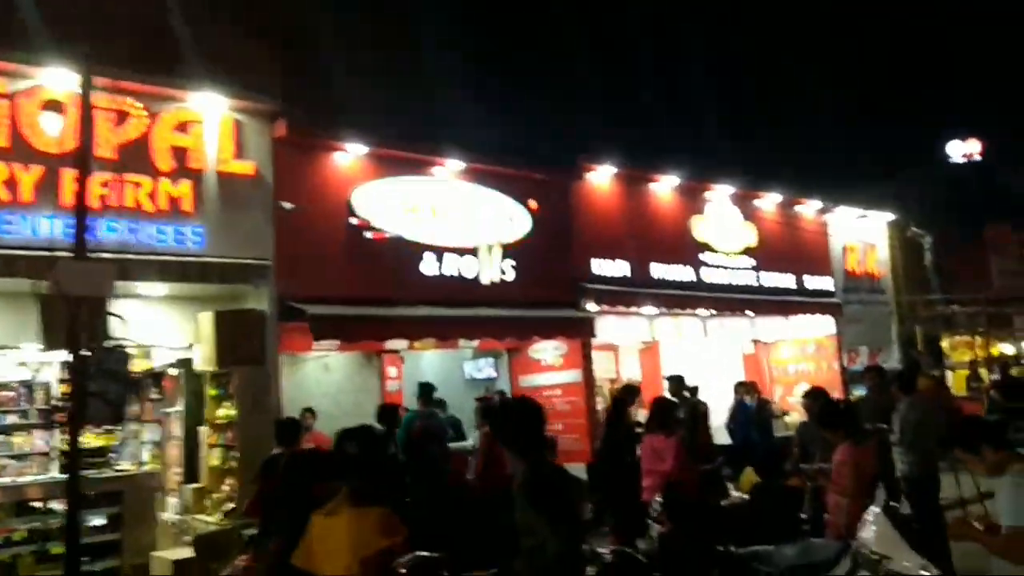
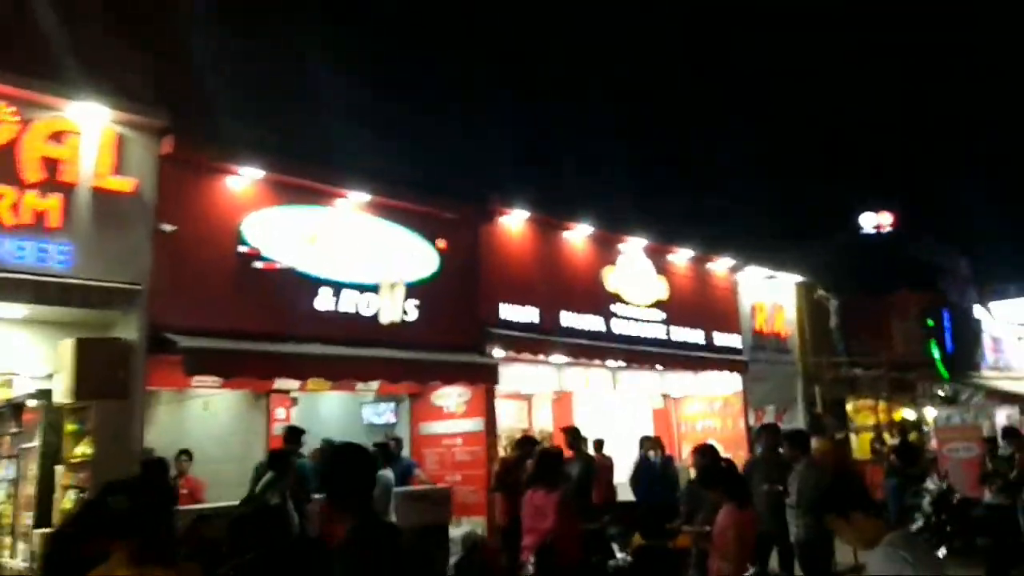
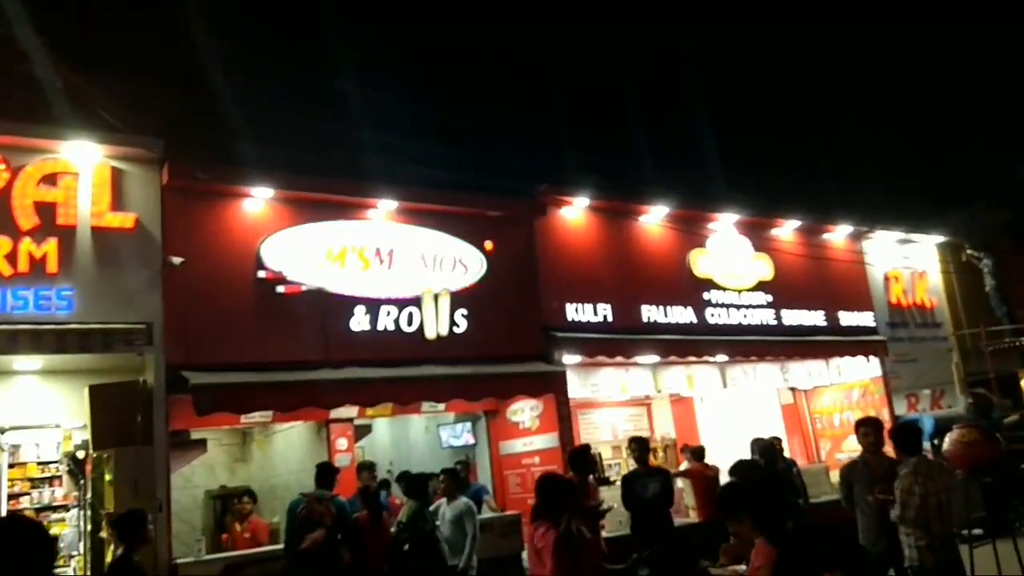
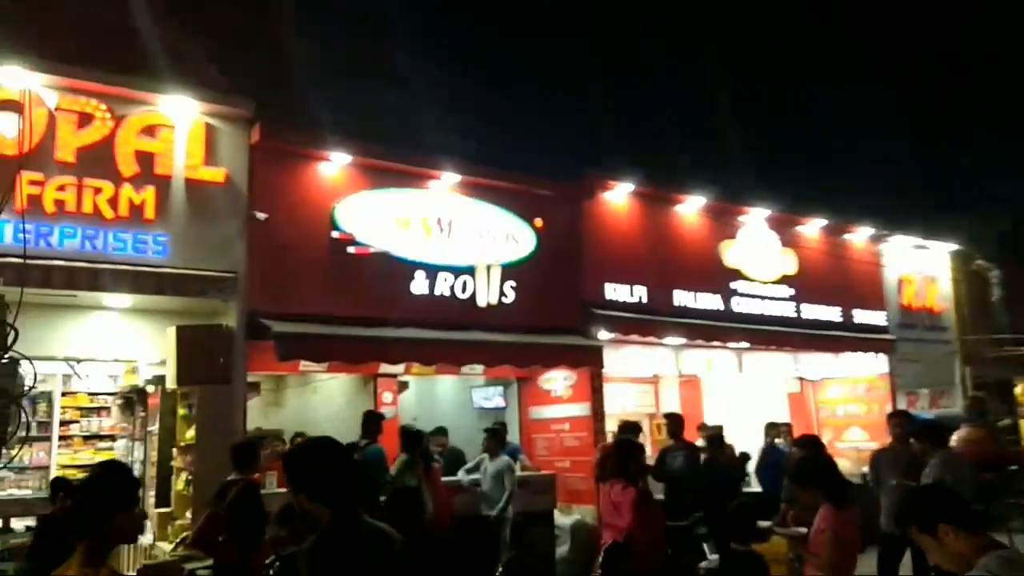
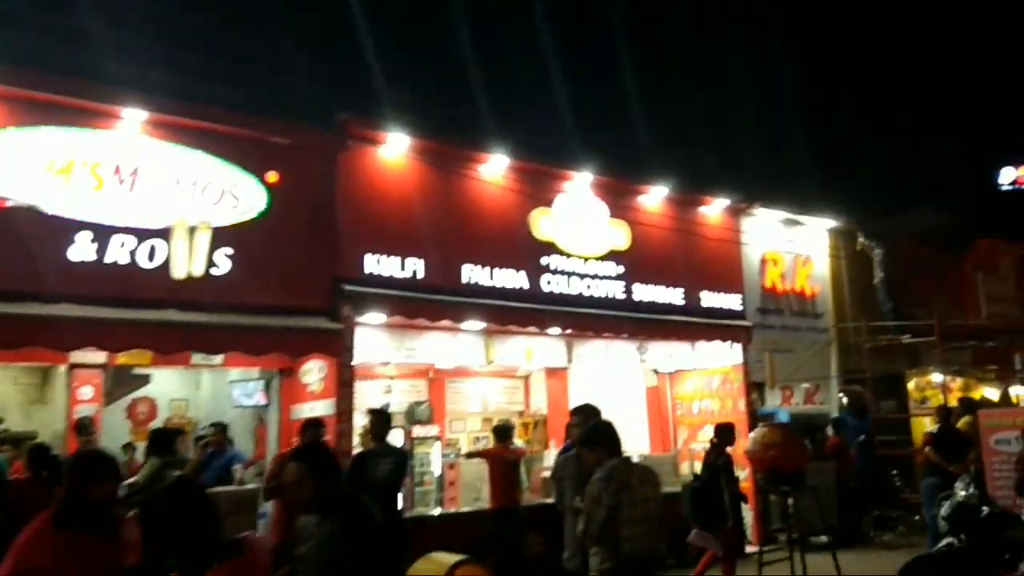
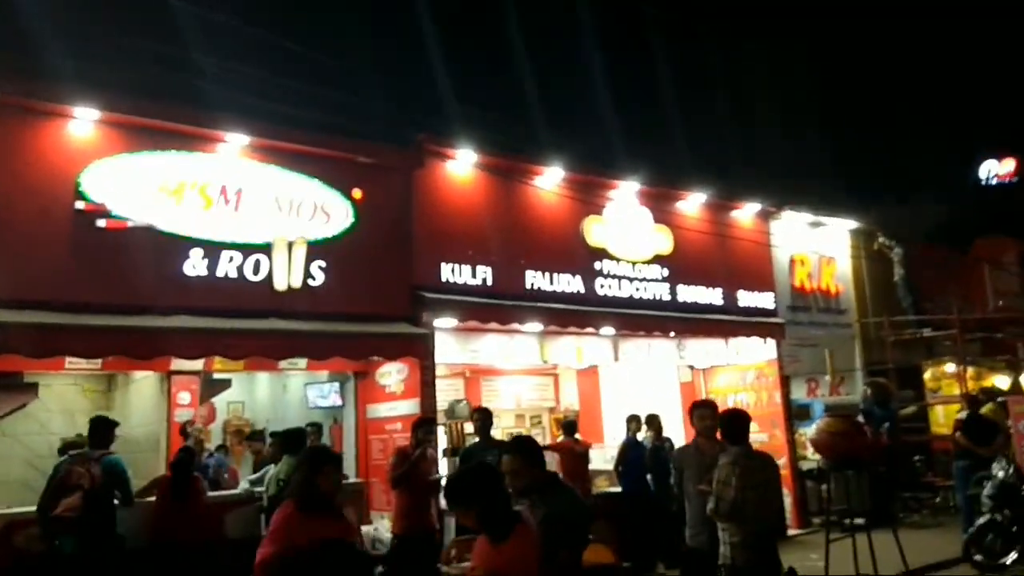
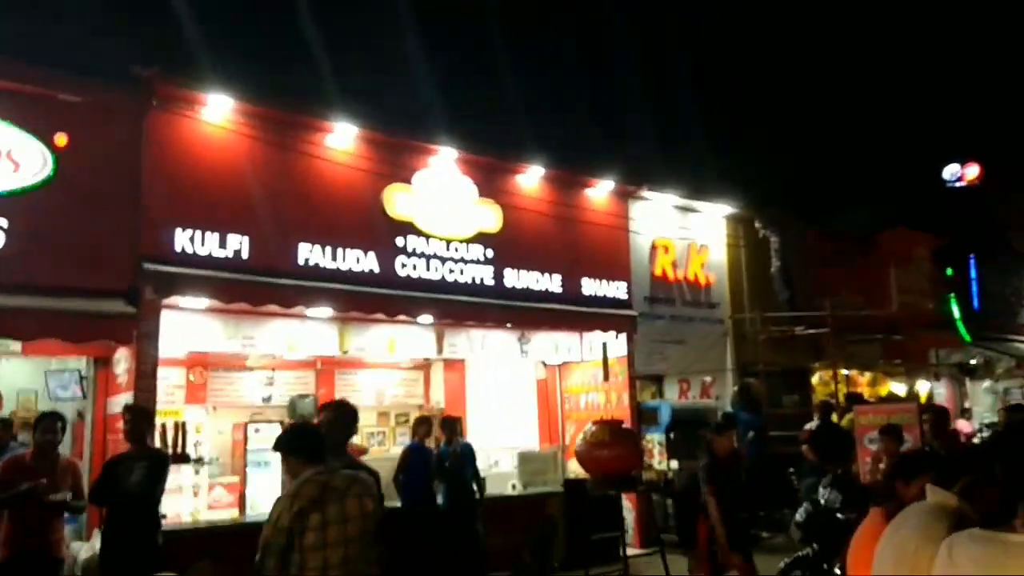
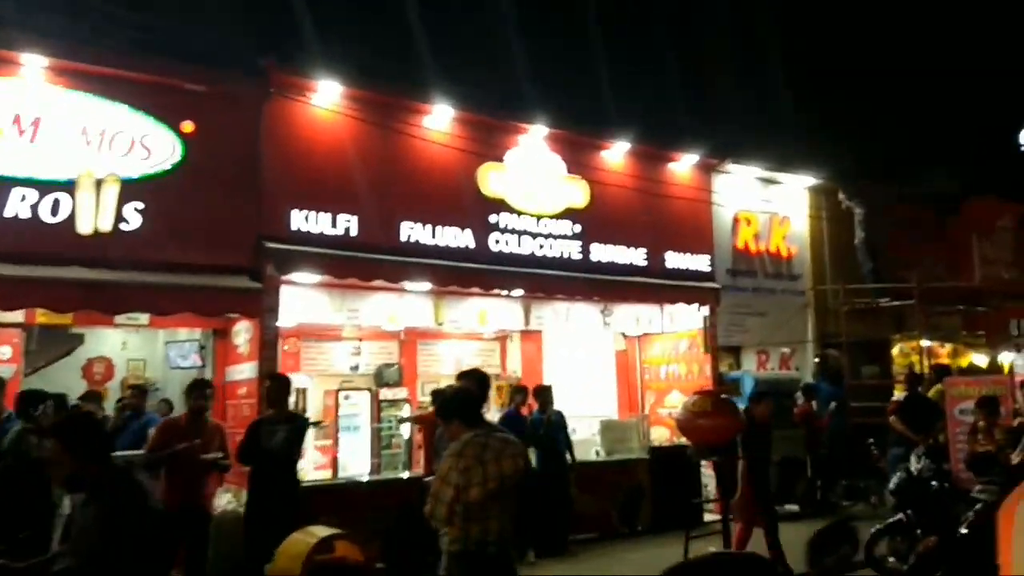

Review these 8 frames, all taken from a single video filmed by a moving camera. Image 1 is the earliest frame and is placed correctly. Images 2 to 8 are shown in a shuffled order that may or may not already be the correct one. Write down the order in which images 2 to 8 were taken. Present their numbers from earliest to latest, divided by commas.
2, 4, 3, 6, 5, 8, 7
